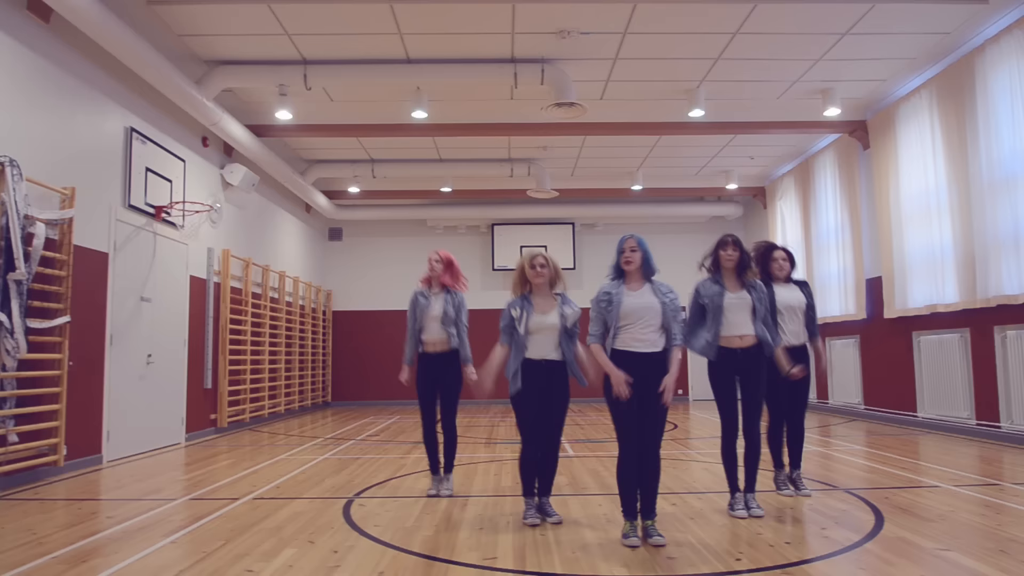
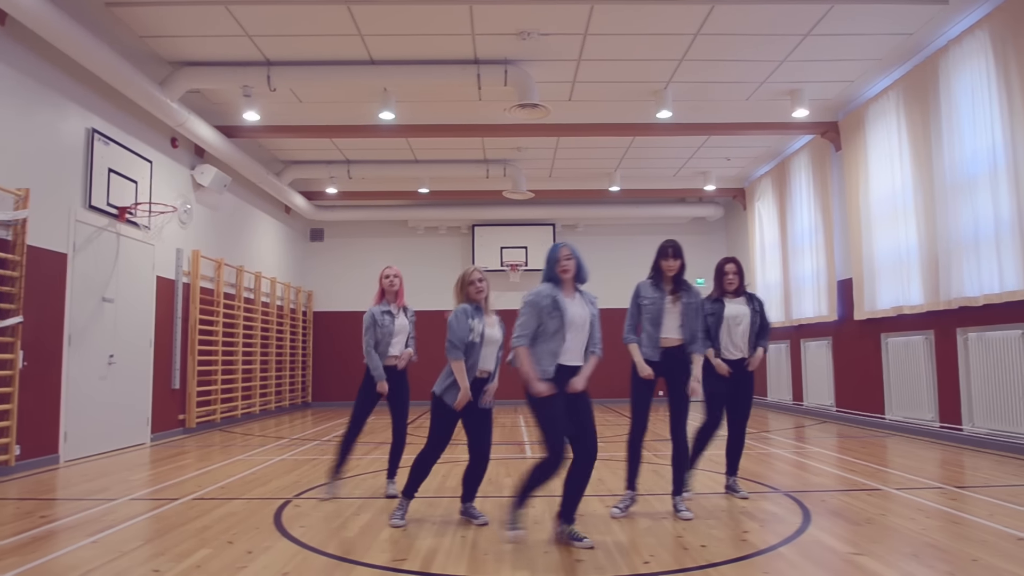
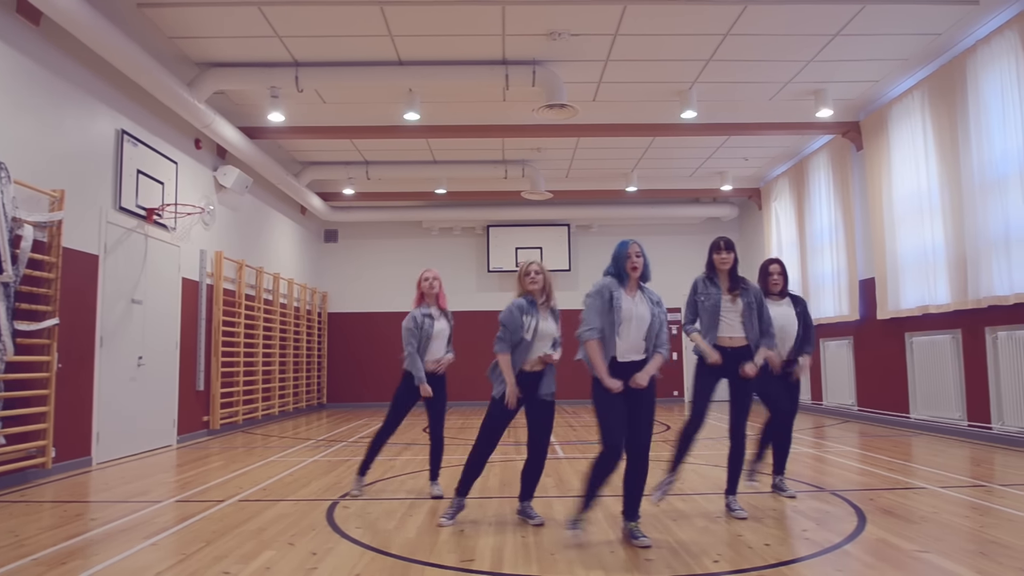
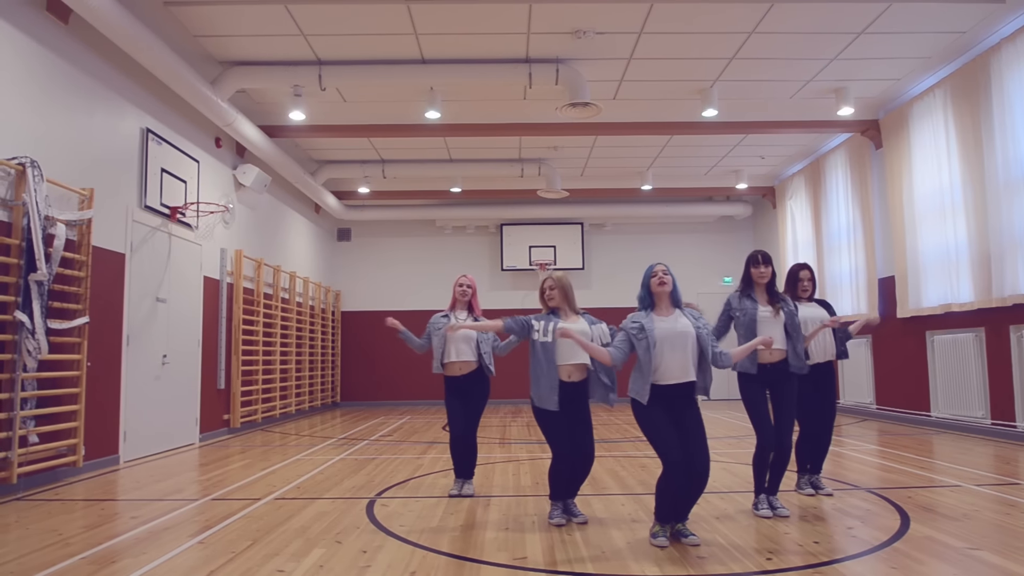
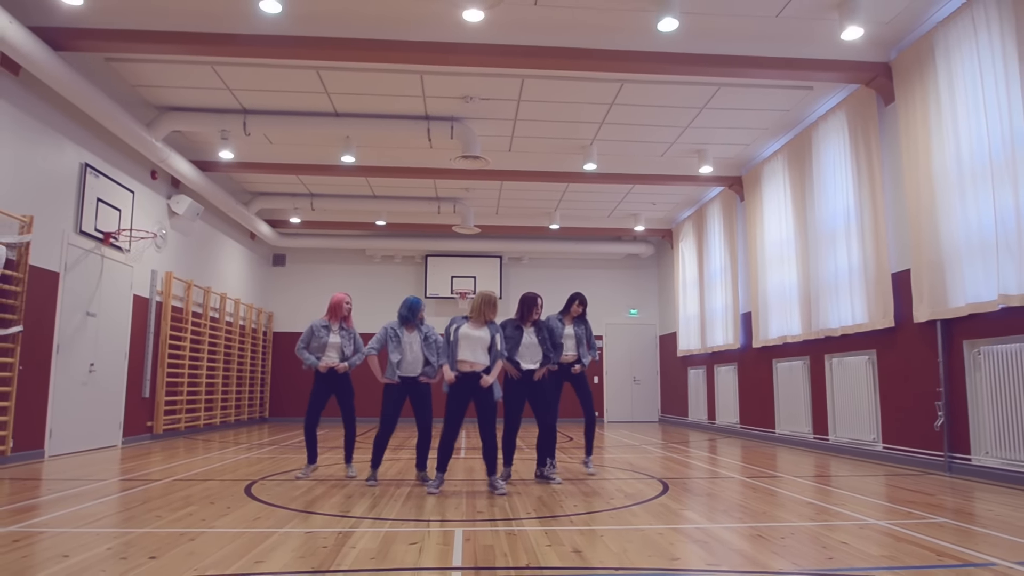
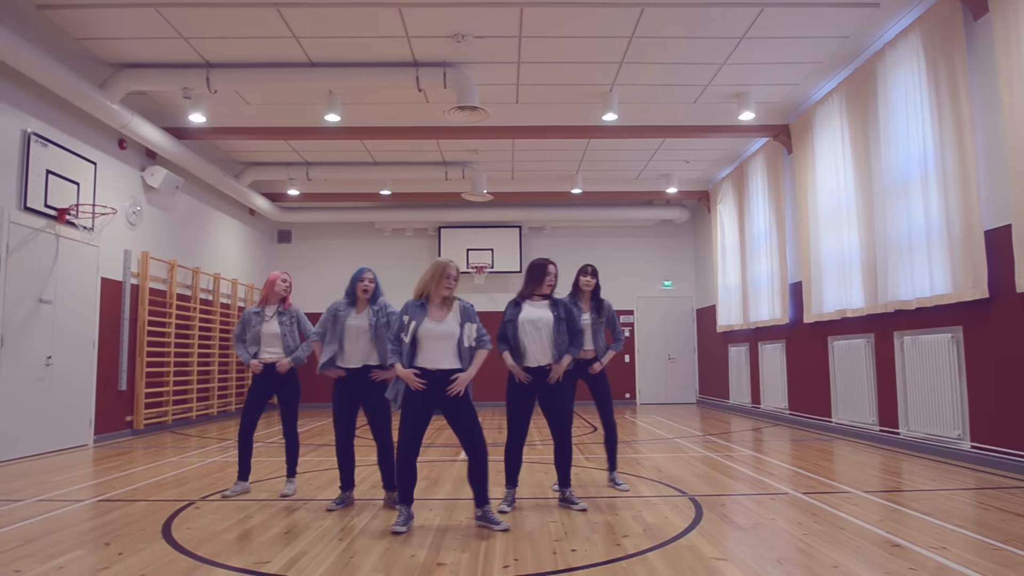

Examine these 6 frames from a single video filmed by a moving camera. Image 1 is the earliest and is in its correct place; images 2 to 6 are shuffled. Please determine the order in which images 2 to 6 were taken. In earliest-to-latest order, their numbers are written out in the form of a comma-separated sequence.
4, 3, 2, 6, 5
